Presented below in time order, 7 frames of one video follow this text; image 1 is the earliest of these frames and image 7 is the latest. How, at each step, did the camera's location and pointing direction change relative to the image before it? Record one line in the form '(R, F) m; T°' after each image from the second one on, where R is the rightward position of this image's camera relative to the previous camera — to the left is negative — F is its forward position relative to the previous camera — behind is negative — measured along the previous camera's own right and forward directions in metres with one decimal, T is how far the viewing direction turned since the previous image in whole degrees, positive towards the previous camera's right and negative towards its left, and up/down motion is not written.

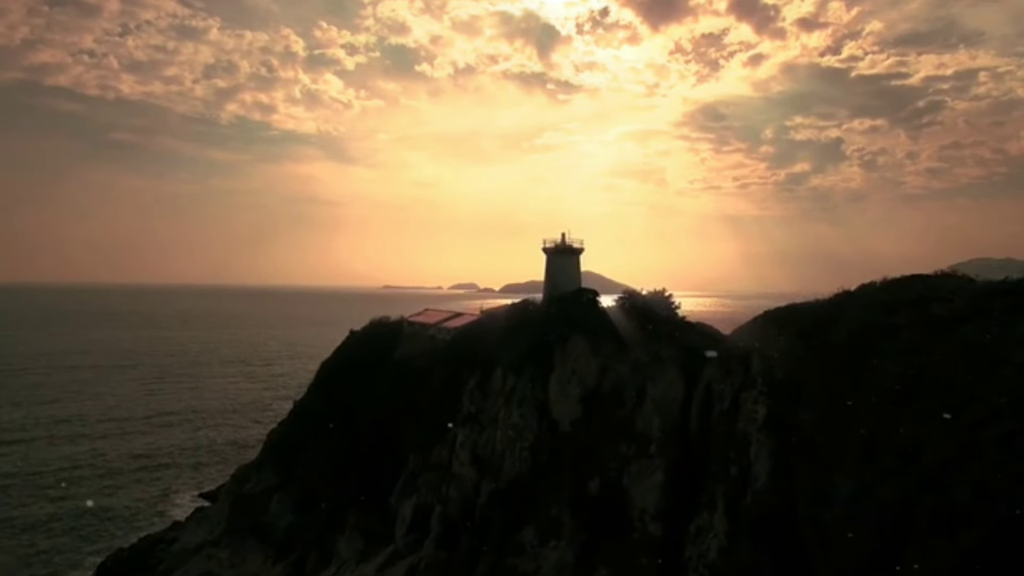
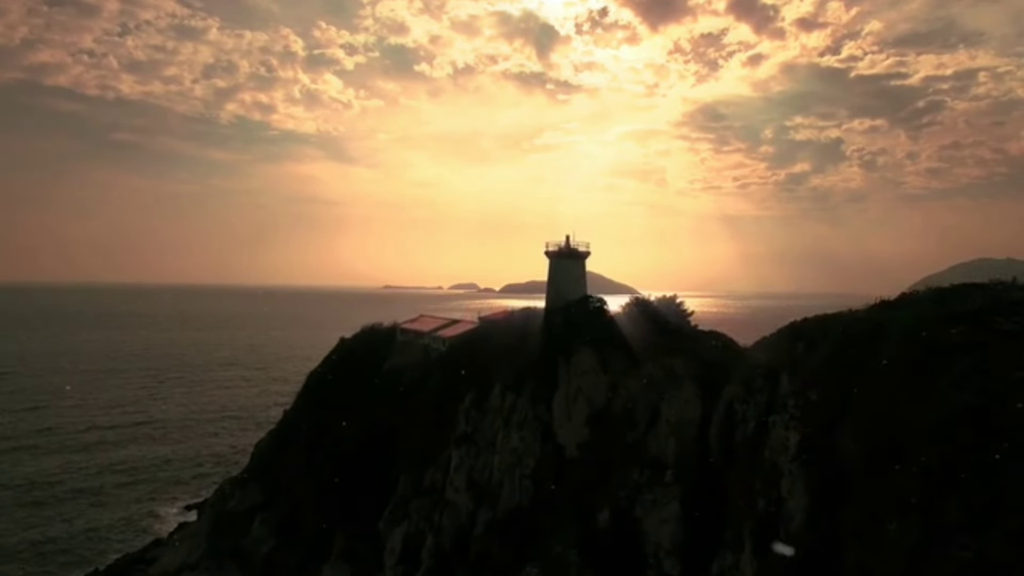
(-0.4, +0.8) m; 0°
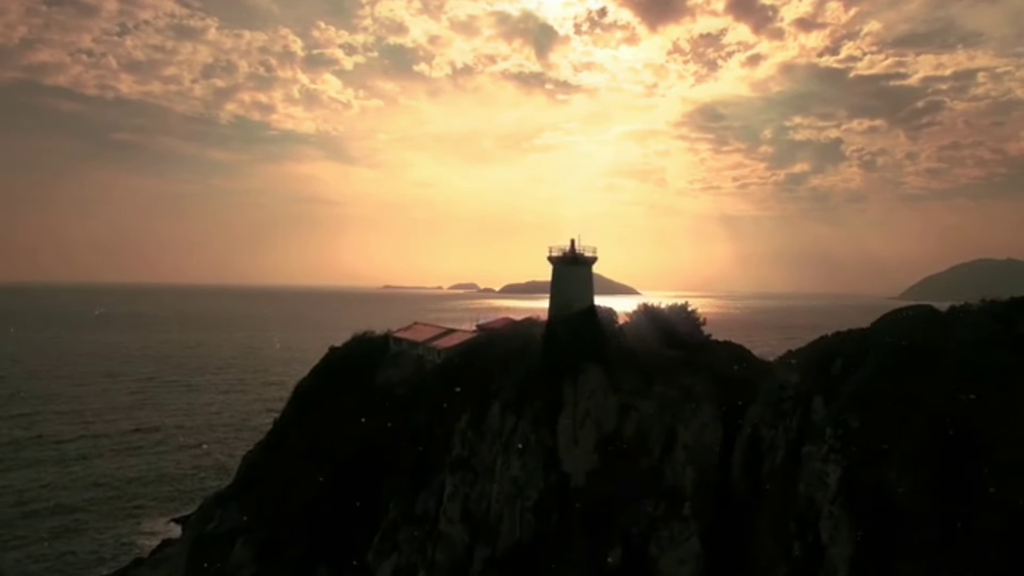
(-0.7, +0.8) m; 0°
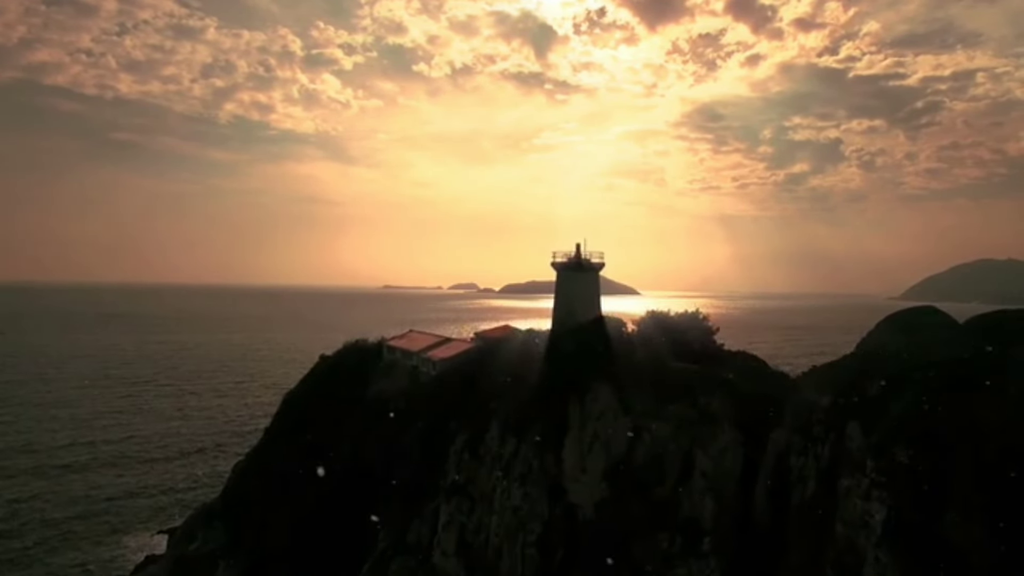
(-0.6, +0.3) m; 0°
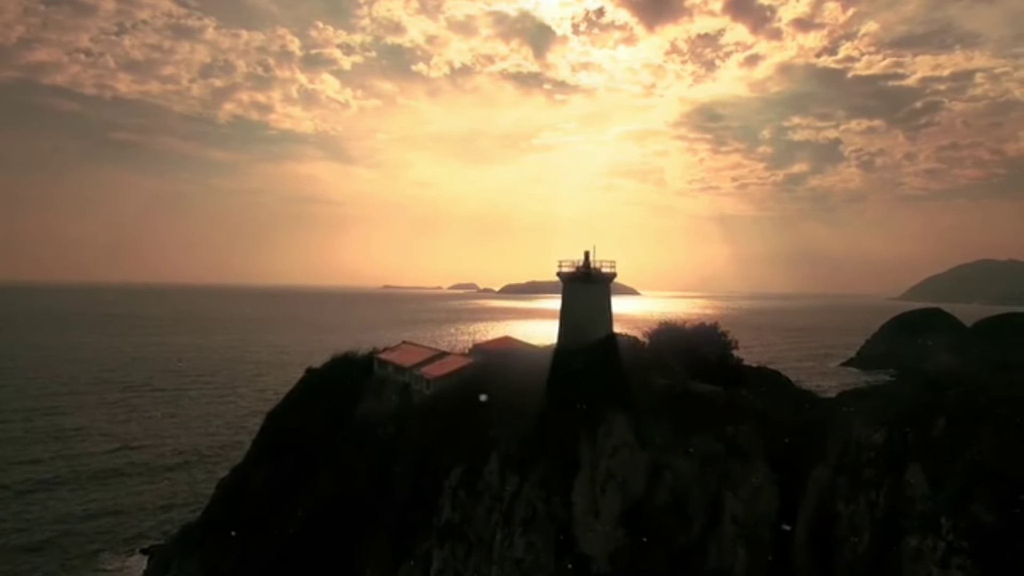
(-0.7, +0.1) m; 0°
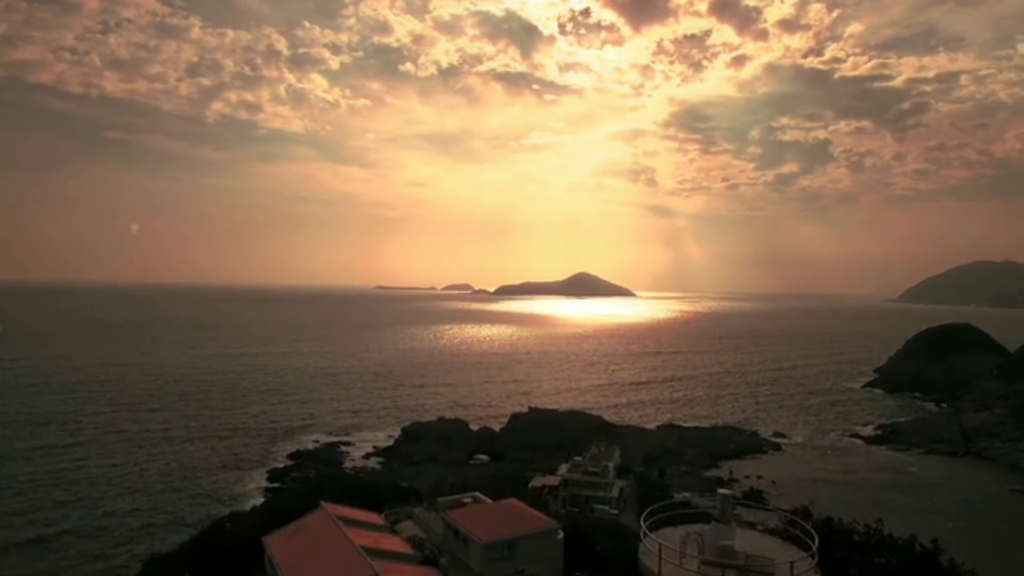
(-5.7, +0.4) m; +1°
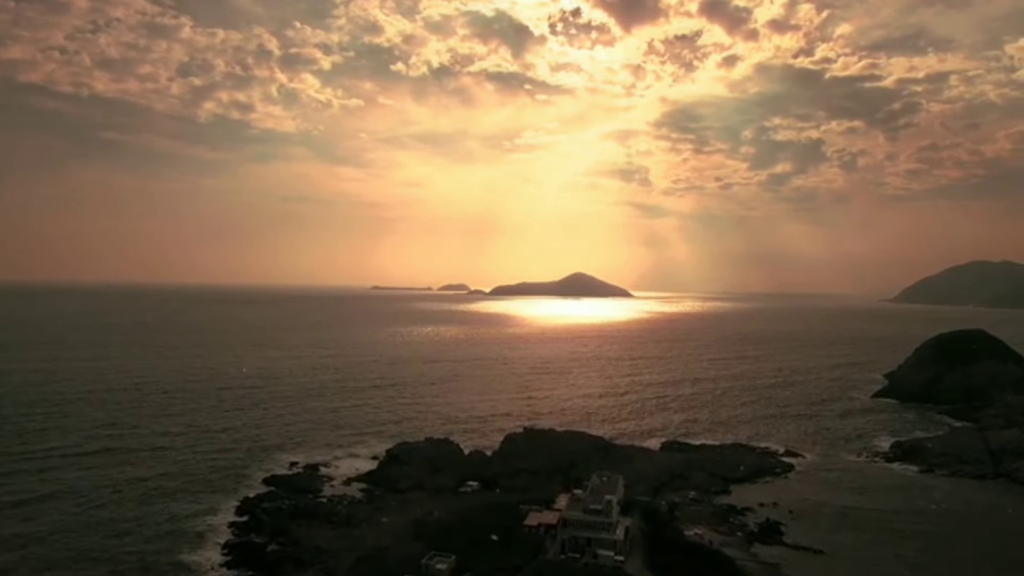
(+0.1, +5.3) m; +1°
